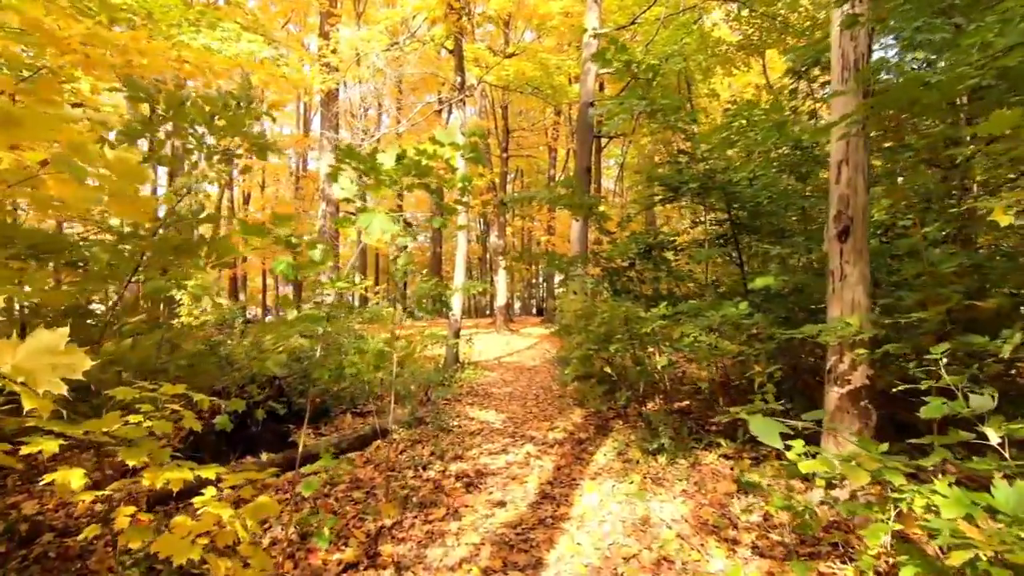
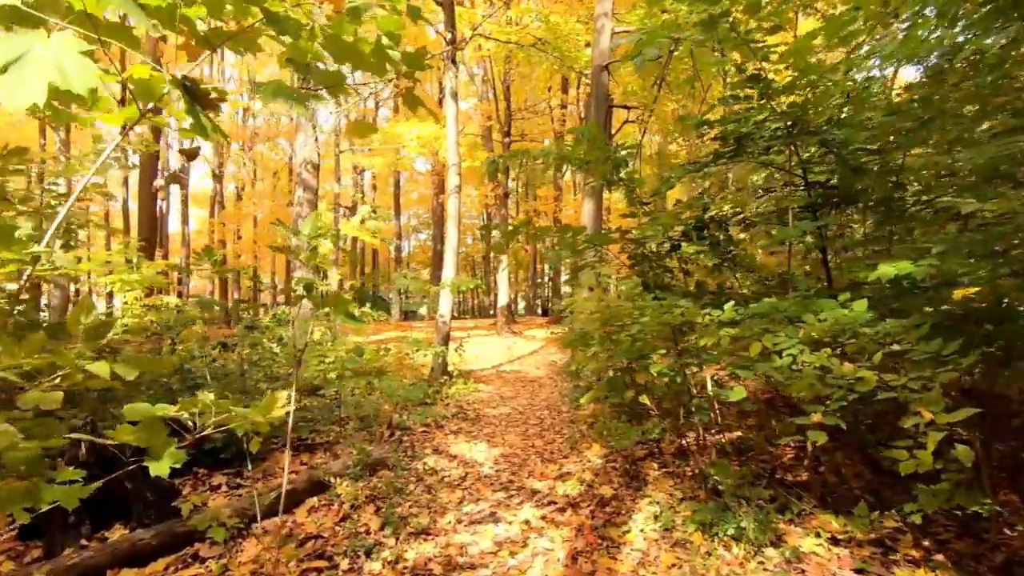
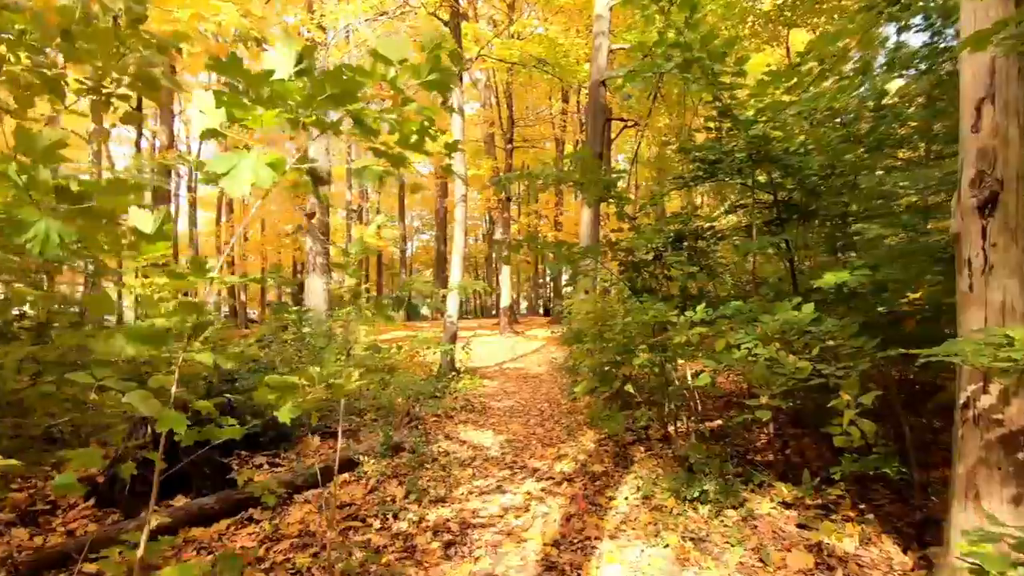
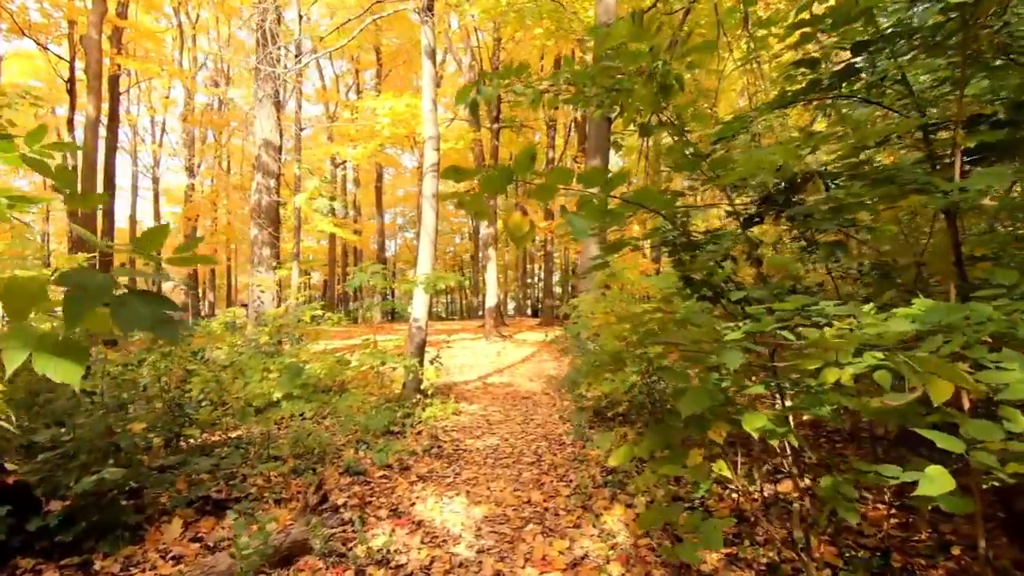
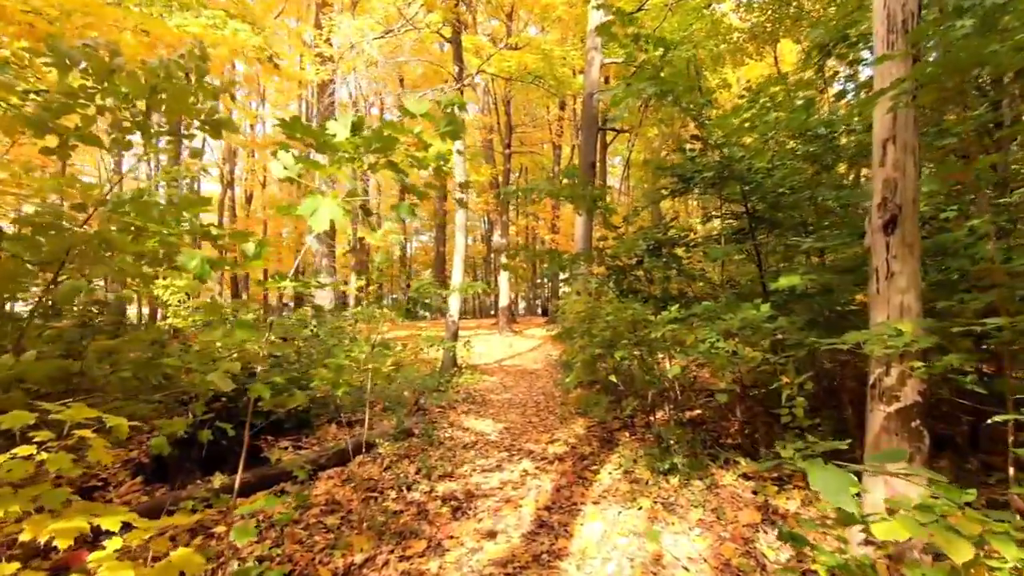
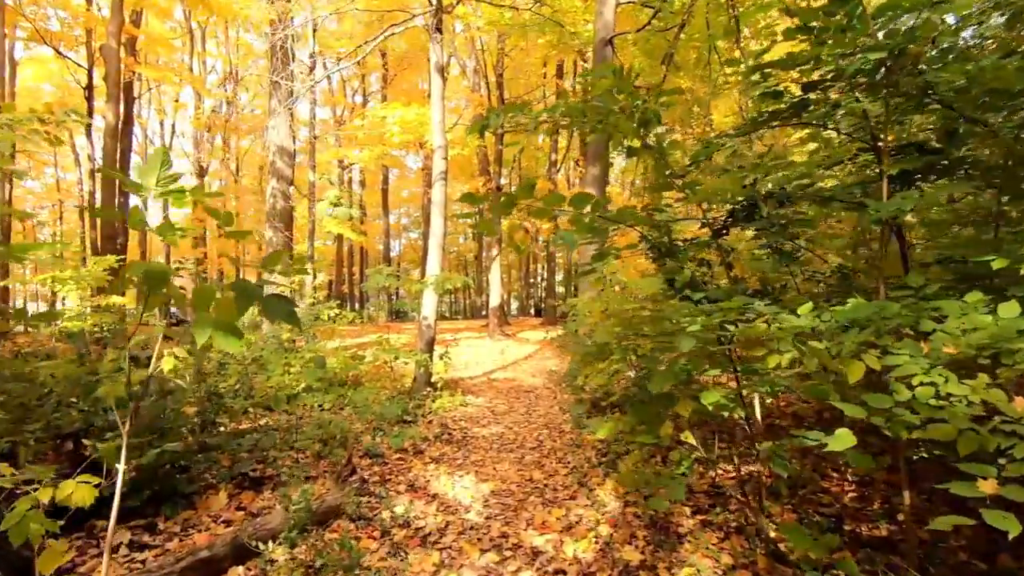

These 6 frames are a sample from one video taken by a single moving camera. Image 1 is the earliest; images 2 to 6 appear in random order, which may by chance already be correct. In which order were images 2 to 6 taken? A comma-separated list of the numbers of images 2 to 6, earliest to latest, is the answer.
5, 3, 2, 6, 4
